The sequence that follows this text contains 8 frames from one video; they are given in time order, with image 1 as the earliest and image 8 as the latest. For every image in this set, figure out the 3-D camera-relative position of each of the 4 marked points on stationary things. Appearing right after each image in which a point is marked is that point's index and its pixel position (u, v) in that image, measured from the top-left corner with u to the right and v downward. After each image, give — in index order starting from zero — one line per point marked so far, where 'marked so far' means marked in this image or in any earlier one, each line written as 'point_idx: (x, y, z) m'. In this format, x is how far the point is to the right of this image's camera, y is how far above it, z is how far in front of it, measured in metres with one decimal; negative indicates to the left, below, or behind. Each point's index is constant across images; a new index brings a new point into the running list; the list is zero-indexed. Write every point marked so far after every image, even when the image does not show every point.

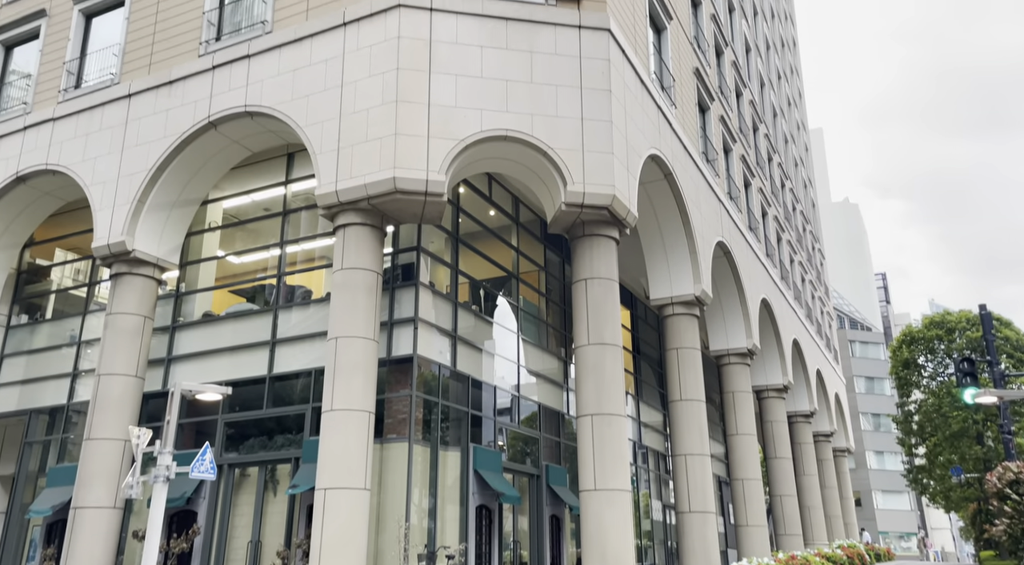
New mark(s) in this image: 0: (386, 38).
0: (-2.5, +4.8, +16.5) m
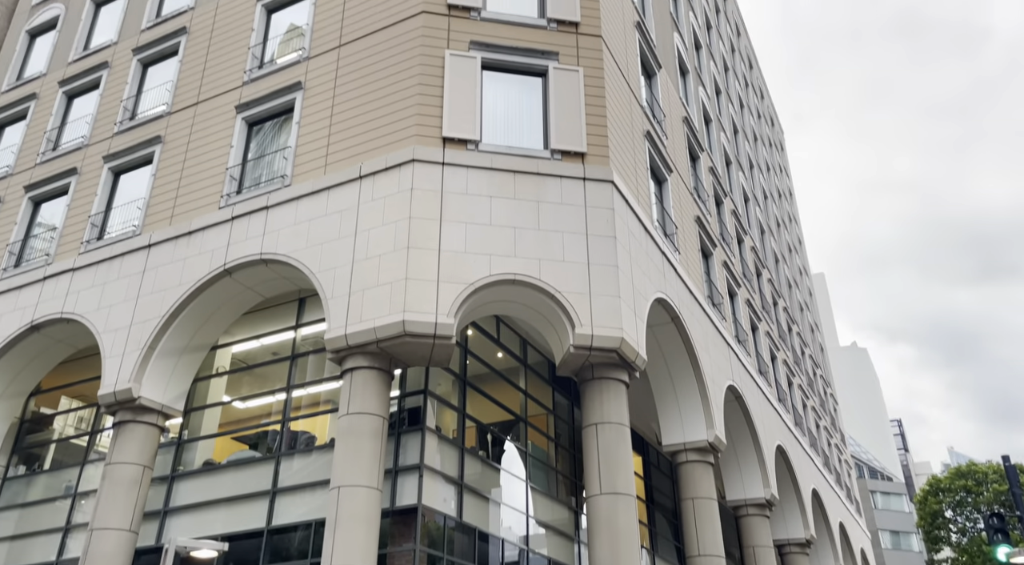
0: (-2.3, +1.8, +17.2) m
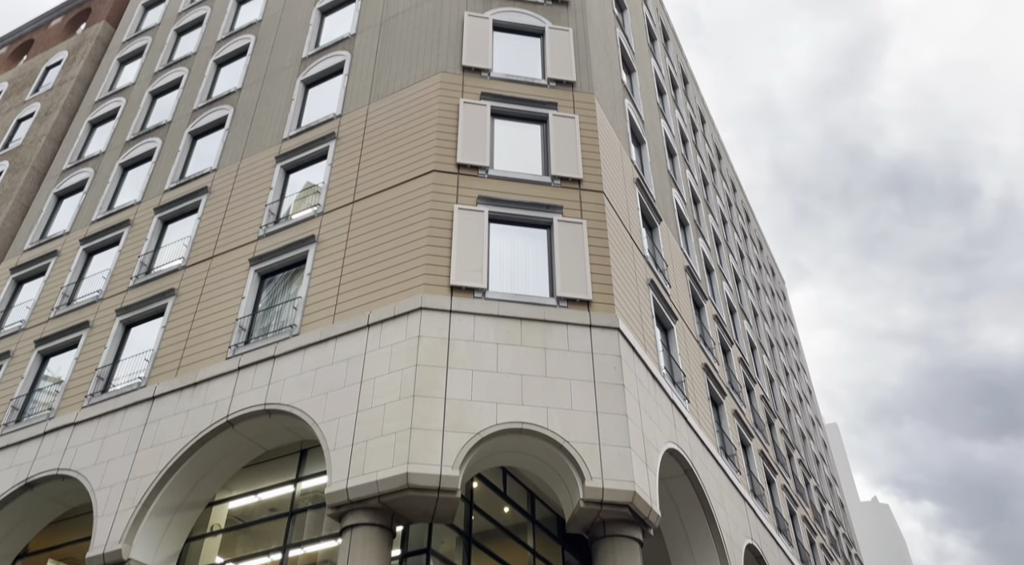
0: (-2.2, -1.3, +17.3) m
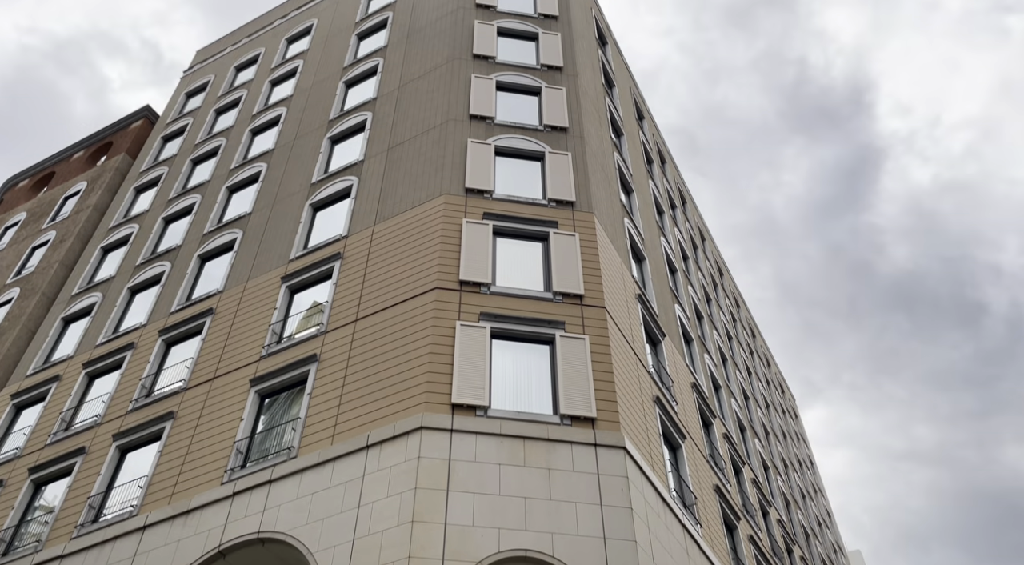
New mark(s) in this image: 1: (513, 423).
0: (-2.2, -3.8, +16.7) m
1: (0.0, -3.2, +17.8) m
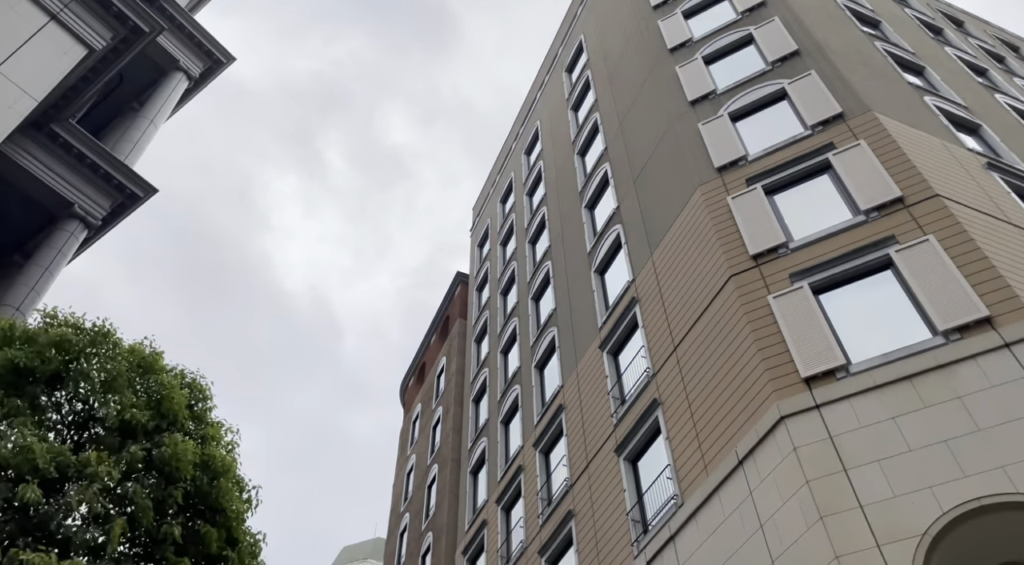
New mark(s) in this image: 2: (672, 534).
0: (+4.8, -3.1, +14.4) m
1: (+6.8, -1.6, +14.5) m
2: (+3.3, -5.2, +16.5) m
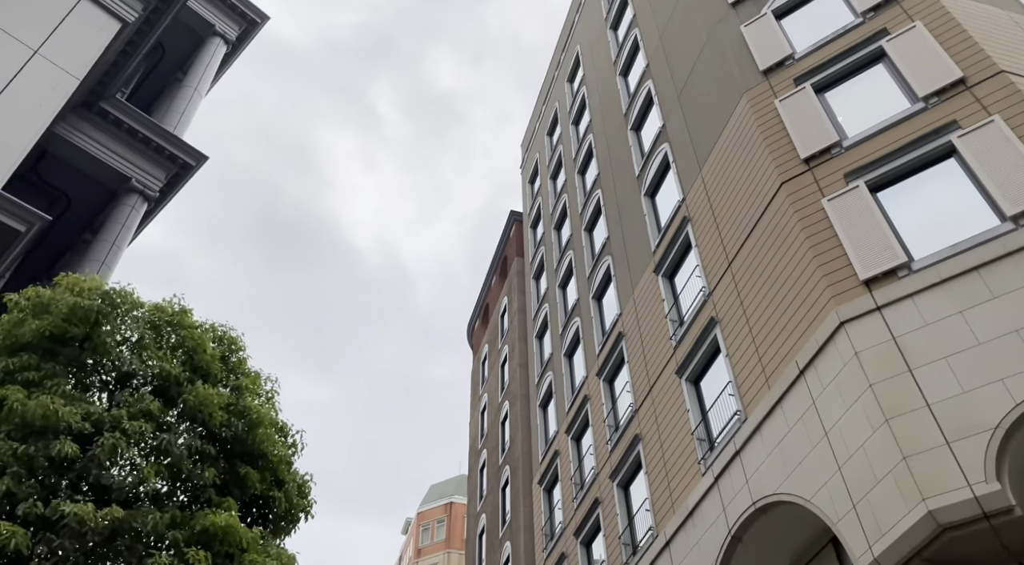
0: (+5.8, -1.4, +13.9) m
1: (+7.5, +0.4, +13.8) m
2: (+4.6, -3.5, +16.3) m
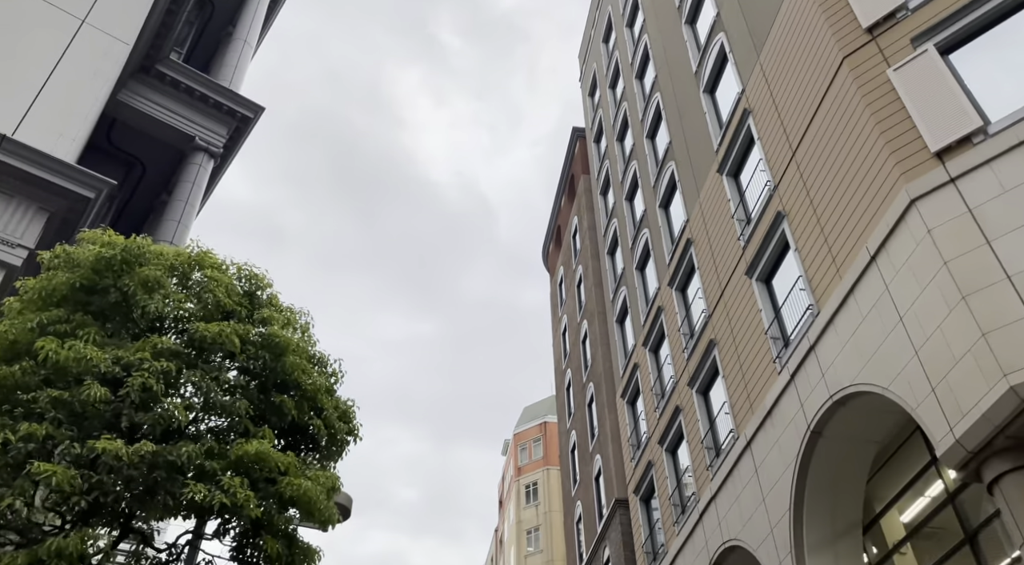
0: (+6.6, +0.7, +13.0) m
1: (+8.2, +2.6, +12.5) m
2: (+5.9, -1.3, +15.7) m
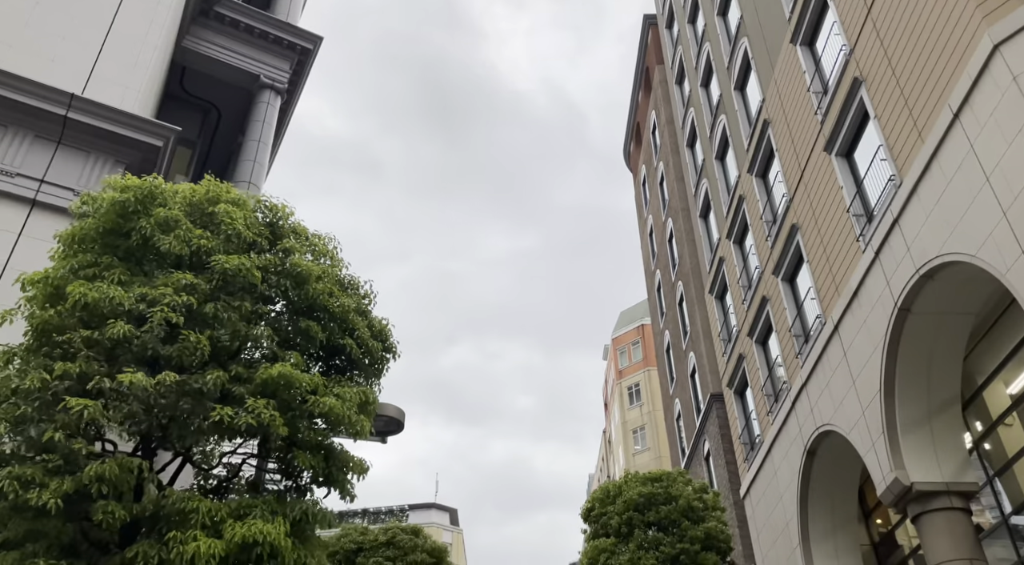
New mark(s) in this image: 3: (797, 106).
0: (+7.2, +2.8, +11.7) m
1: (+8.5, +4.8, +10.8) m
2: (+7.1, +1.2, +14.7) m
3: (+6.6, +4.1, +18.4) m
